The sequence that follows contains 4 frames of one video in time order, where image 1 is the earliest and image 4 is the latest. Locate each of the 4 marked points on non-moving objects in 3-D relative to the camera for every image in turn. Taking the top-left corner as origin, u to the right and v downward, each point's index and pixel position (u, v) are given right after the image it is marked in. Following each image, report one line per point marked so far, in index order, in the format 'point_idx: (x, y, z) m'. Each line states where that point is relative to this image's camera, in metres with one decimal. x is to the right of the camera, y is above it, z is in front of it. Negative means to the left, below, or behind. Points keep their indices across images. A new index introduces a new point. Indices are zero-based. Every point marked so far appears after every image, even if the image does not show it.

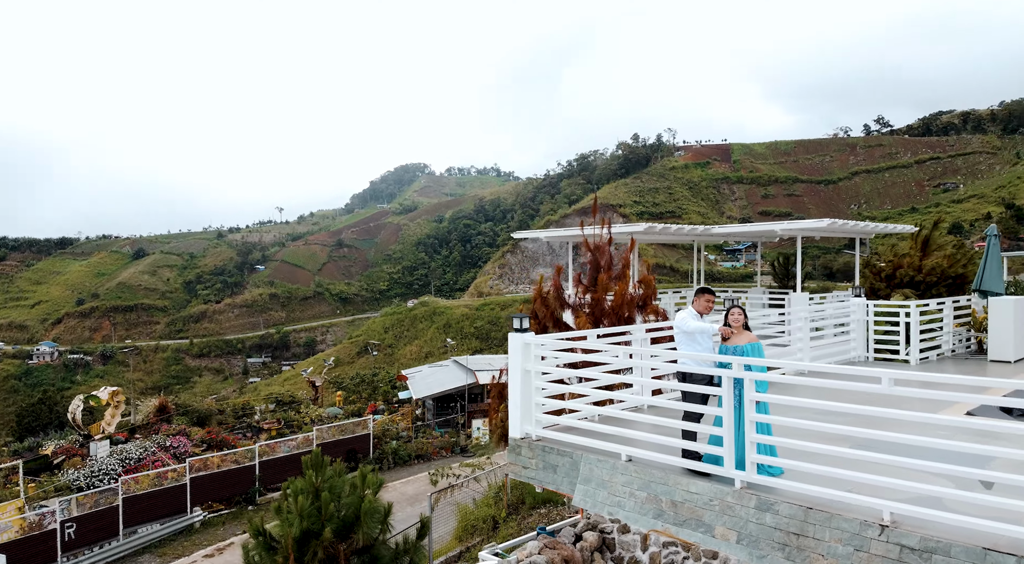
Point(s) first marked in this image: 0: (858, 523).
0: (+1.8, -1.2, +3.8) m
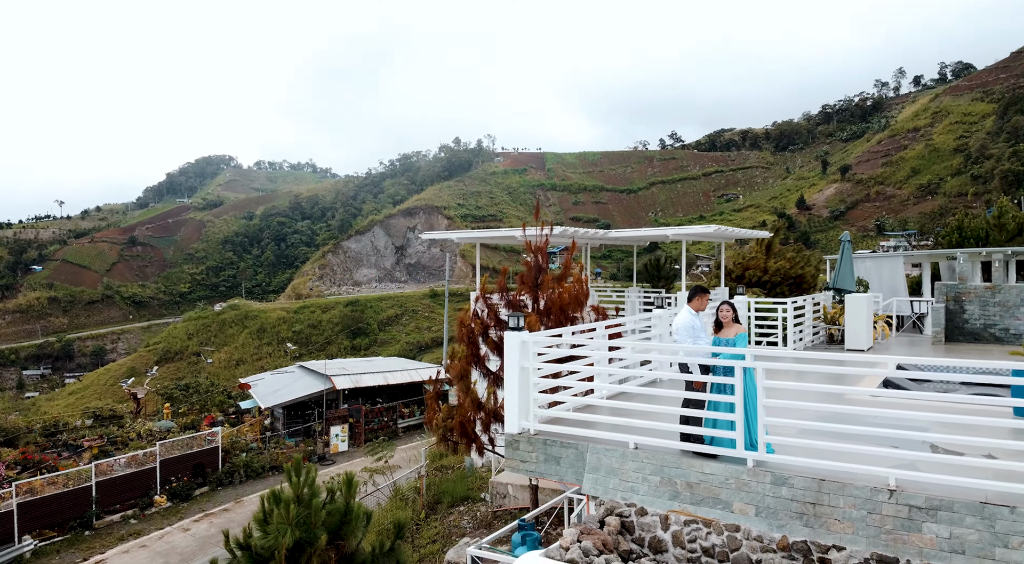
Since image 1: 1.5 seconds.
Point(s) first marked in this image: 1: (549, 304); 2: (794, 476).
0: (+2.1, -1.2, +4.3) m
1: (+0.5, -0.3, +9.1) m
2: (+1.8, -1.2, +4.5) m
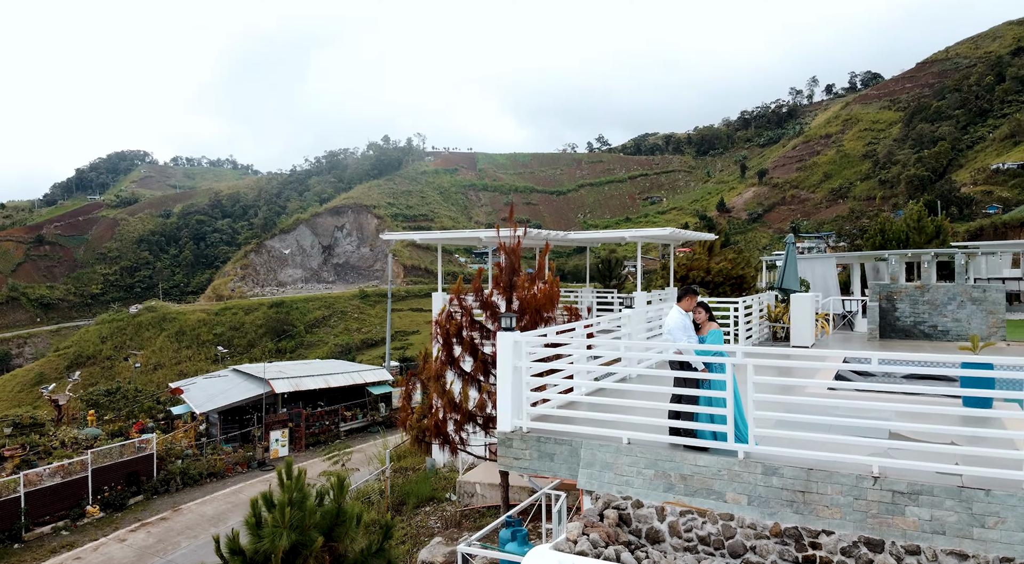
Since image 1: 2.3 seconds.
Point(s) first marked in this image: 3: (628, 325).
0: (+2.2, -1.2, +4.6) m
1: (+0.2, -0.3, +9.2) m
2: (+1.8, -1.2, +4.8) m
3: (+1.5, -0.5, +9.5) m
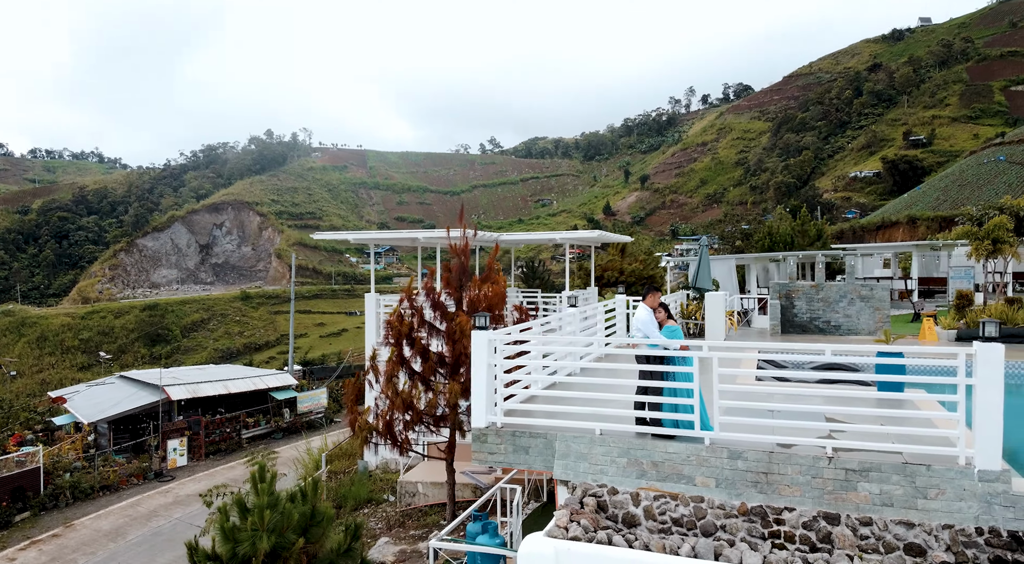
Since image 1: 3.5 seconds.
0: (+2.1, -1.2, +5.1) m
1: (-0.5, -0.3, +9.4) m
2: (+1.7, -1.2, +5.2) m
3: (+0.8, -0.5, +9.9) m
